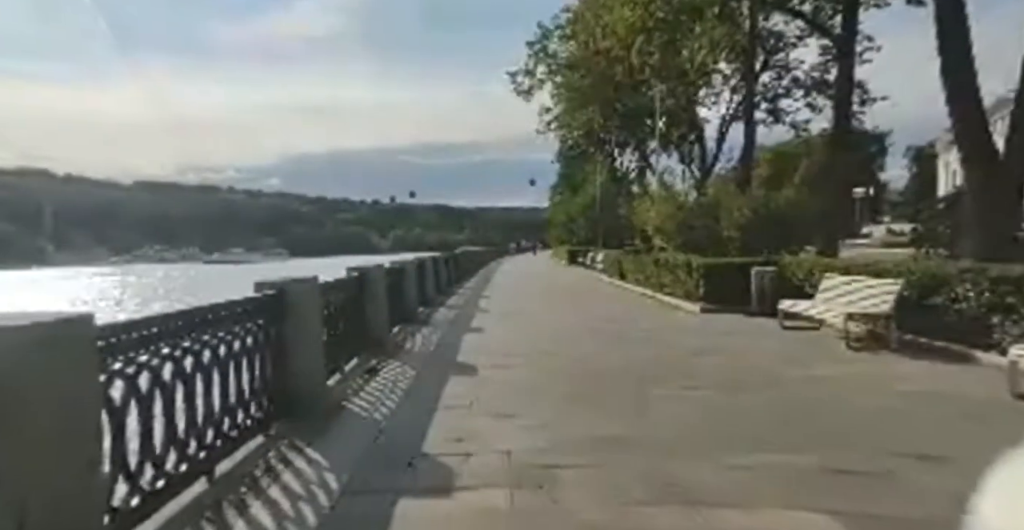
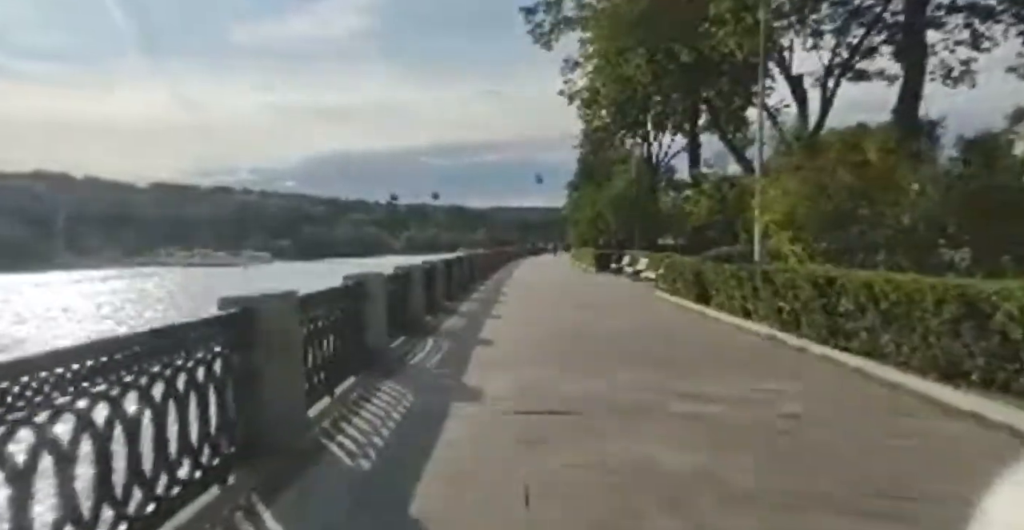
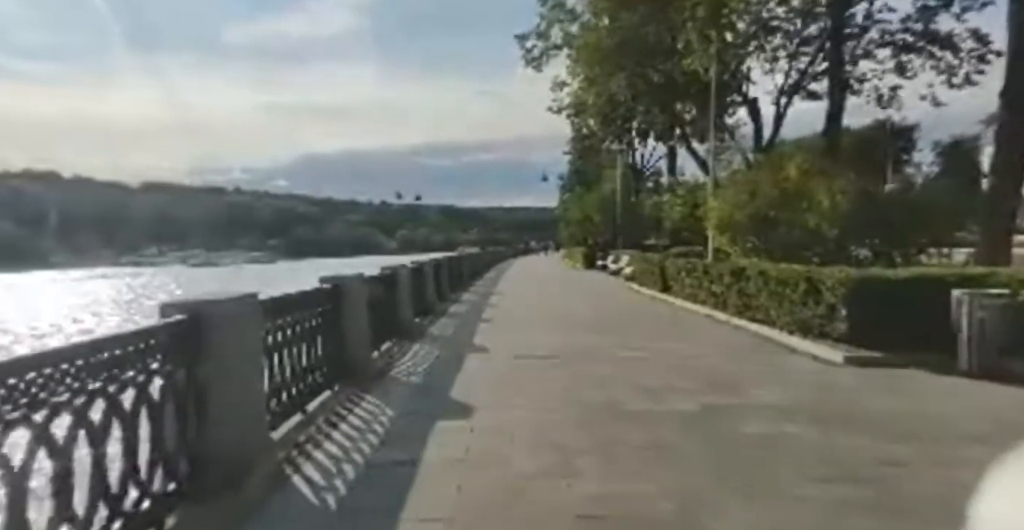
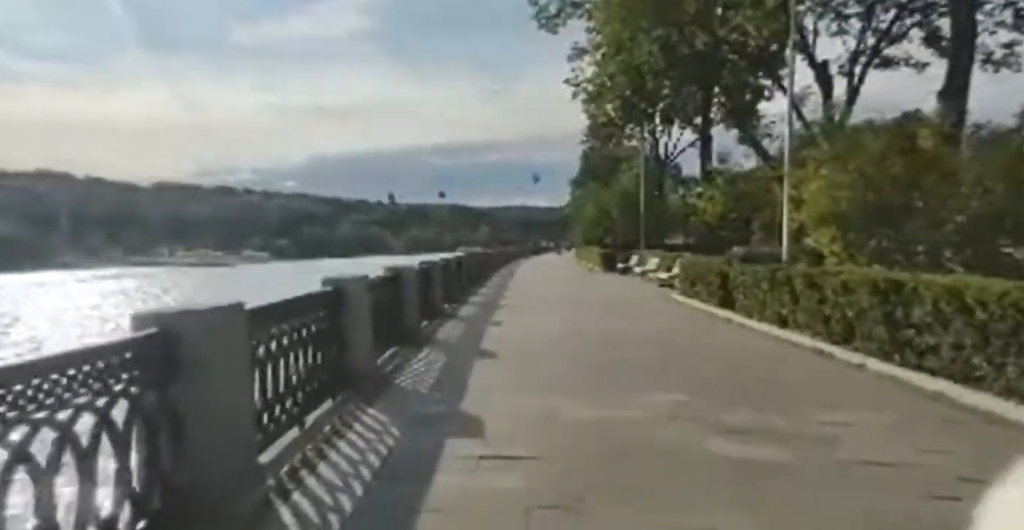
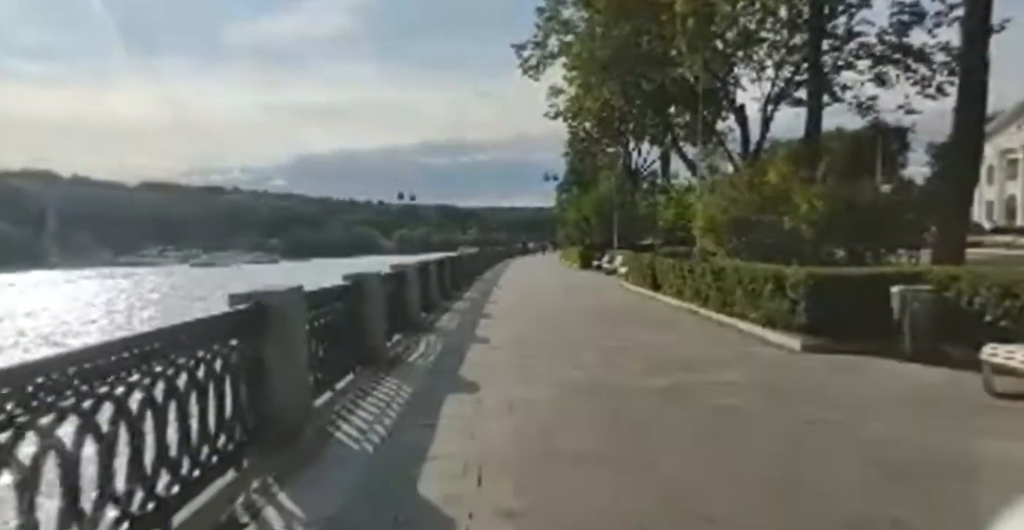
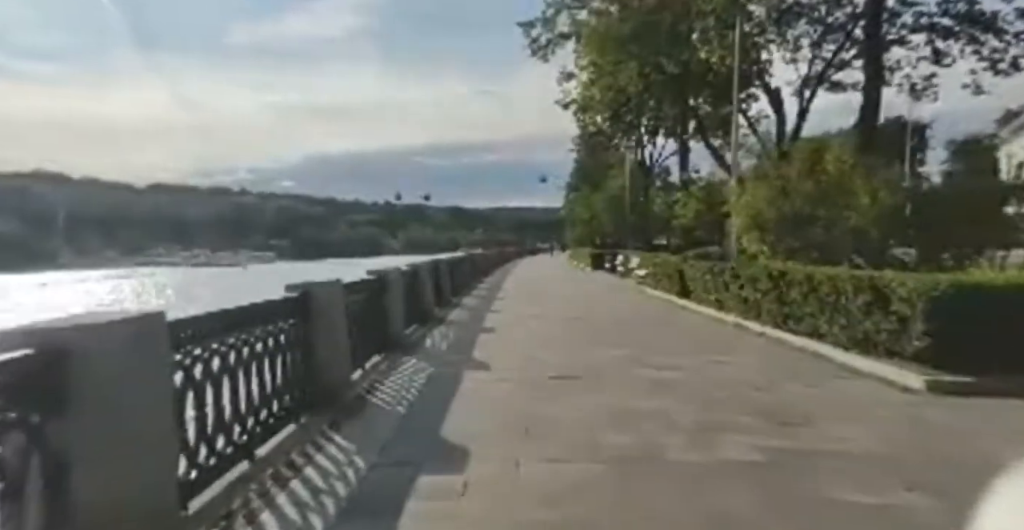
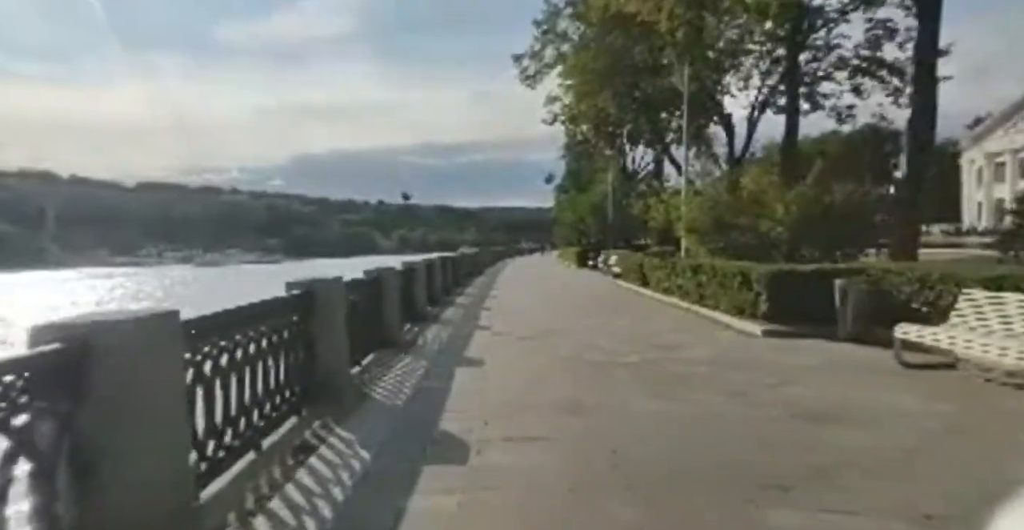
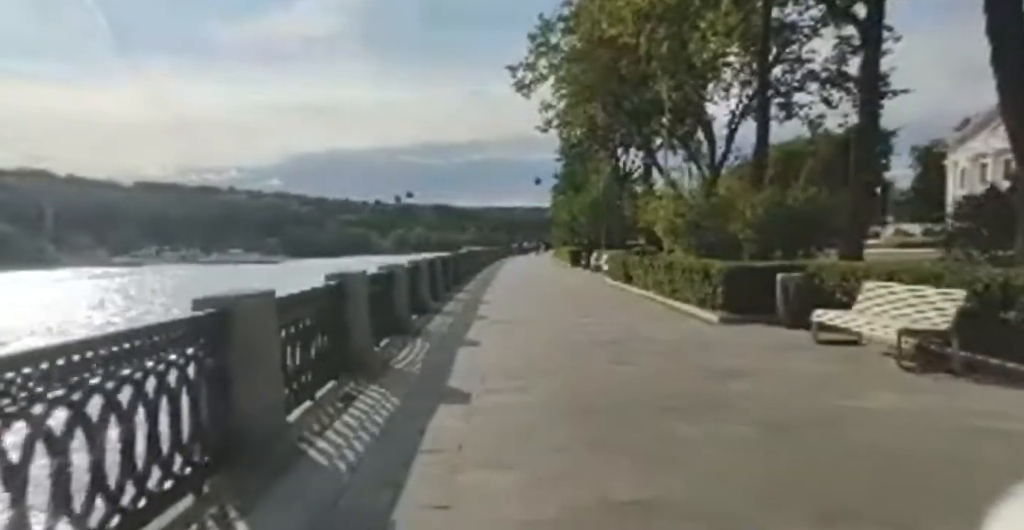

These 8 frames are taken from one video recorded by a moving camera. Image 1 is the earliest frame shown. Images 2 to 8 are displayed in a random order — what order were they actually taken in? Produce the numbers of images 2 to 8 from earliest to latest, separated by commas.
8, 7, 5, 3, 6, 2, 4
